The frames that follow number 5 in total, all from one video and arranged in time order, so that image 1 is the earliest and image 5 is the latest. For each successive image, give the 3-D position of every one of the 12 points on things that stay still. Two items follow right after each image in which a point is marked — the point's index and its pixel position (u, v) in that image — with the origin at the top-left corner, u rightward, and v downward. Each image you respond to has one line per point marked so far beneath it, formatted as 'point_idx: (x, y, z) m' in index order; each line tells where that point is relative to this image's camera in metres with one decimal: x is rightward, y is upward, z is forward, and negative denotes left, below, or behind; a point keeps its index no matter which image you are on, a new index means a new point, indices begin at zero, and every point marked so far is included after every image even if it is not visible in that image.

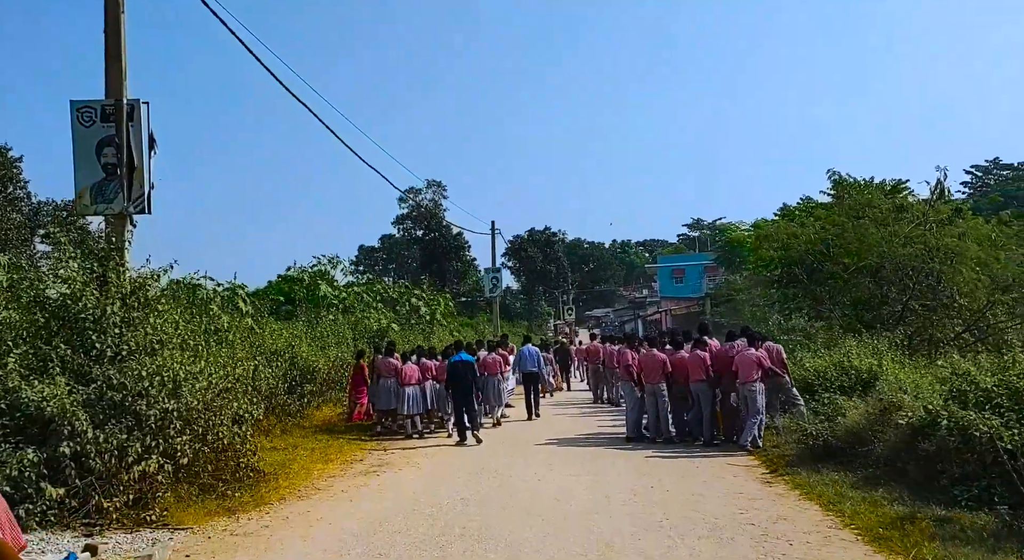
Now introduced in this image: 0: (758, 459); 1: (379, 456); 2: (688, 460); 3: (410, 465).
0: (+3.7, -2.6, +13.4) m
1: (-2.1, -2.9, +15.3) m
2: (+2.7, -2.7, +13.7) m
3: (-1.4, -2.8, +14.1) m
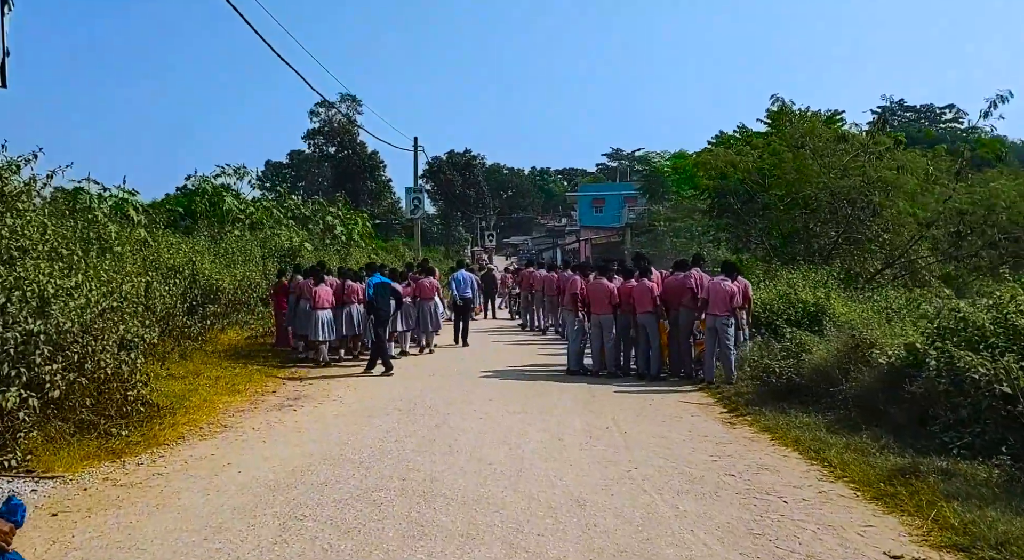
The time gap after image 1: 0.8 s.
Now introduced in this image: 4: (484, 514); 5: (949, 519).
0: (+2.6, -1.5, +12.2) m
1: (-3.2, -1.6, +13.6) m
2: (+1.7, -1.6, +12.5) m
3: (-2.5, -1.6, +12.5) m
4: (-0.2, -1.6, +6.3) m
5: (+3.0, -1.6, +6.3) m
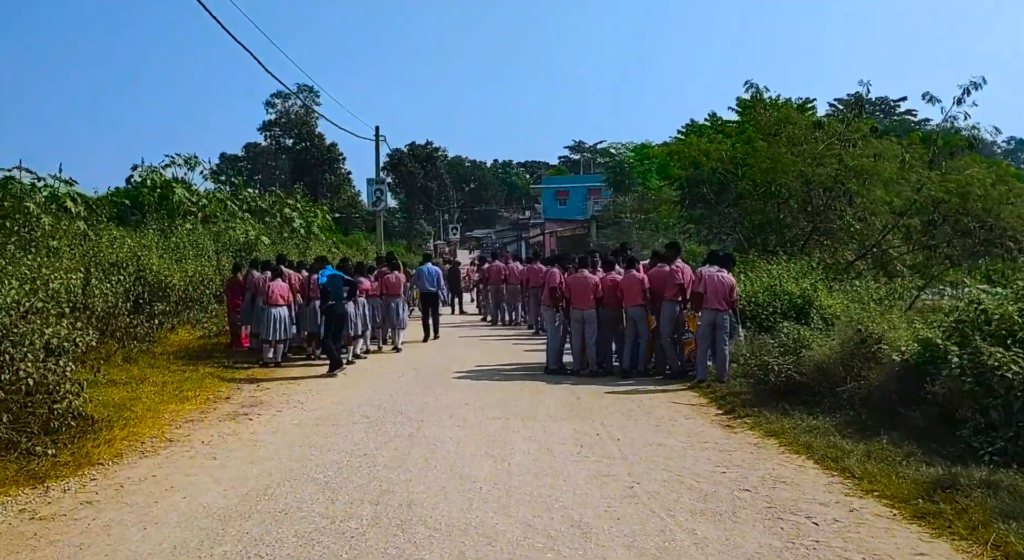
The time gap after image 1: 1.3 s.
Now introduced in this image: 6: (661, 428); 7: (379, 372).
0: (+2.4, -1.4, +11.3) m
1: (-3.6, -1.5, +12.5) m
2: (+1.4, -1.5, +11.6) m
3: (-2.8, -1.5, +11.4) m
4: (-0.2, -1.6, +5.4) m
5: (+2.9, -1.6, +5.5) m
6: (+1.6, -1.5, +9.7) m
7: (-2.1, -1.4, +14.6) m
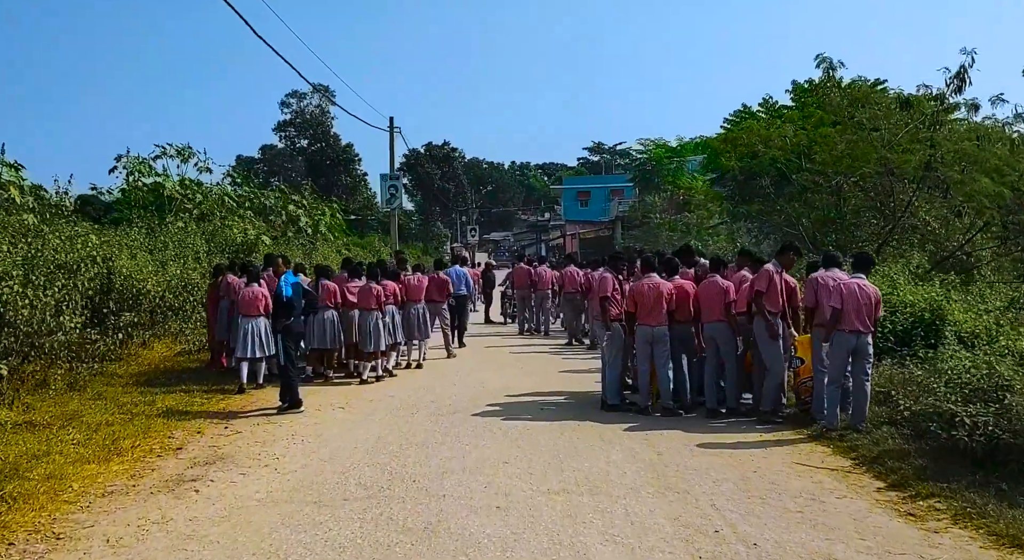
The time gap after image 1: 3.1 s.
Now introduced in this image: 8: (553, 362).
0: (+2.9, -1.5, +8.0) m
1: (-3.0, -1.6, +9.3) m
2: (+1.9, -1.6, +8.2) m
3: (-2.3, -1.6, +8.2) m
4: (+0.2, -1.6, +2.1) m
5: (+3.3, -1.6, +2.1) m
6: (+2.0, -1.6, +6.4) m
7: (-1.5, -1.5, +11.3) m
8: (+0.7, -1.4, +16.1) m
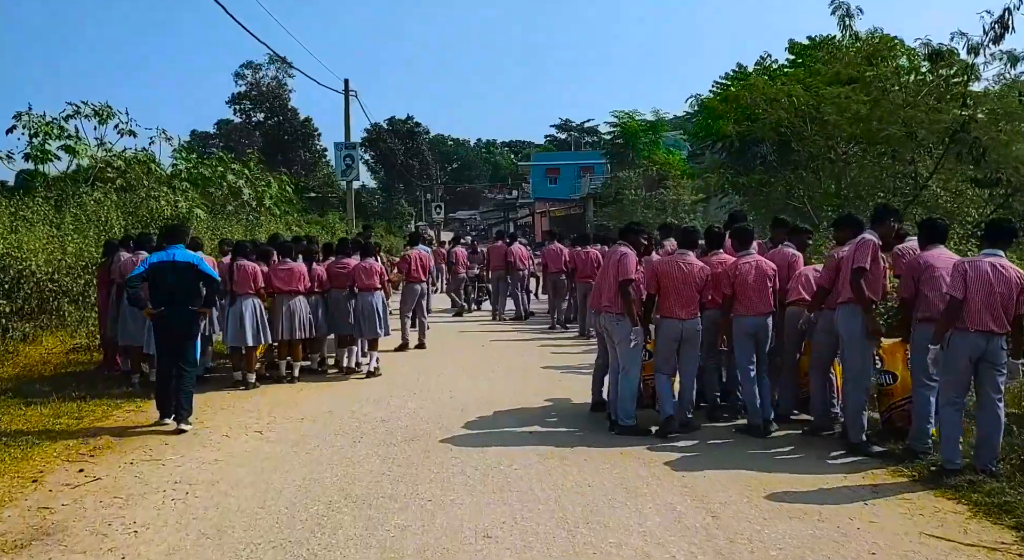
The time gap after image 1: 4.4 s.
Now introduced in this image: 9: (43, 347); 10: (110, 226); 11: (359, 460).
0: (+2.8, -1.4, +5.3) m
1: (-3.2, -1.4, +6.3) m
2: (+1.8, -1.4, +5.5) m
3: (-2.3, -1.5, +5.2) m
4: (+0.3, -1.6, -0.8) m
5: (+3.5, -1.6, -0.6) m
6: (+2.0, -1.5, +3.6) m
7: (-1.7, -1.3, +8.4) m
8: (+0.3, -1.1, +13.3) m
9: (-7.2, -1.1, +14.2) m
10: (-7.7, +1.1, +17.7) m
11: (-1.2, -1.4, +7.0) m
